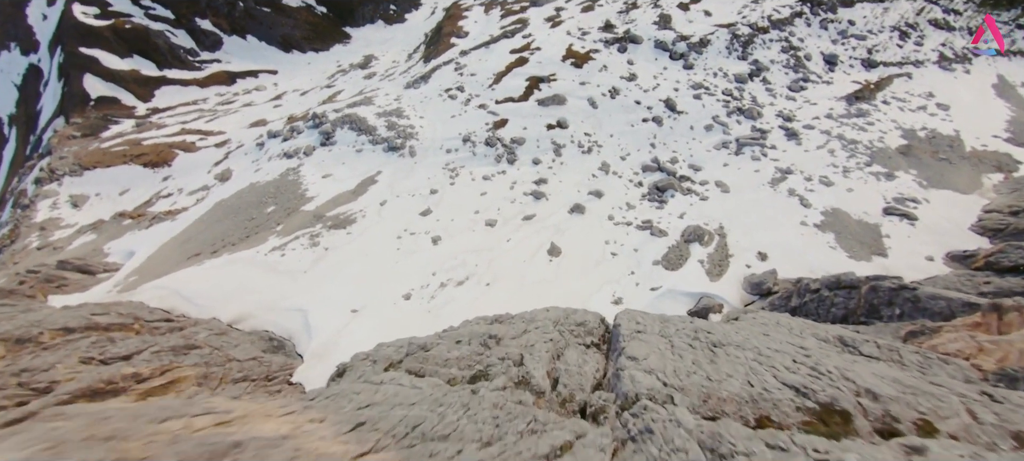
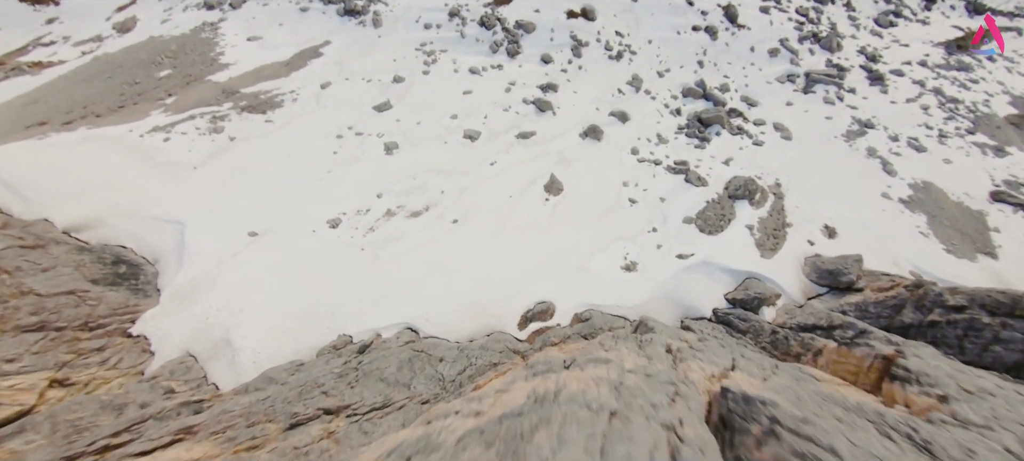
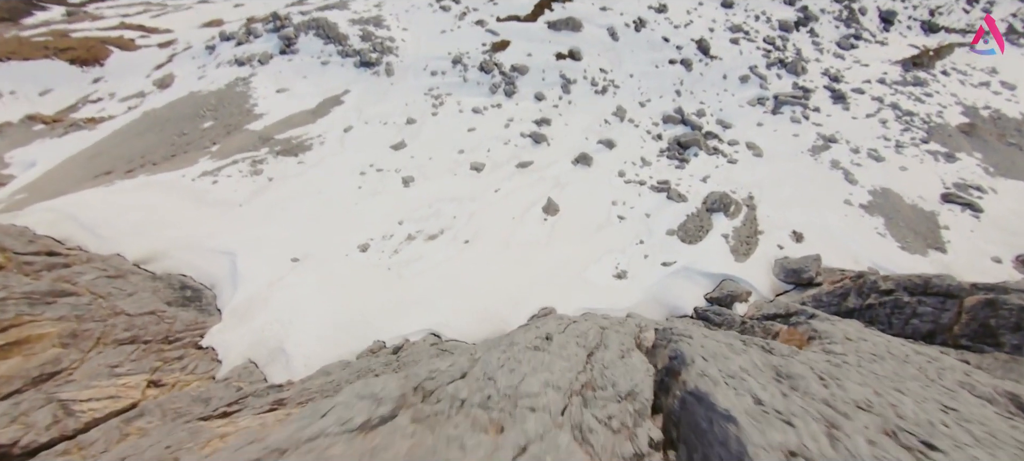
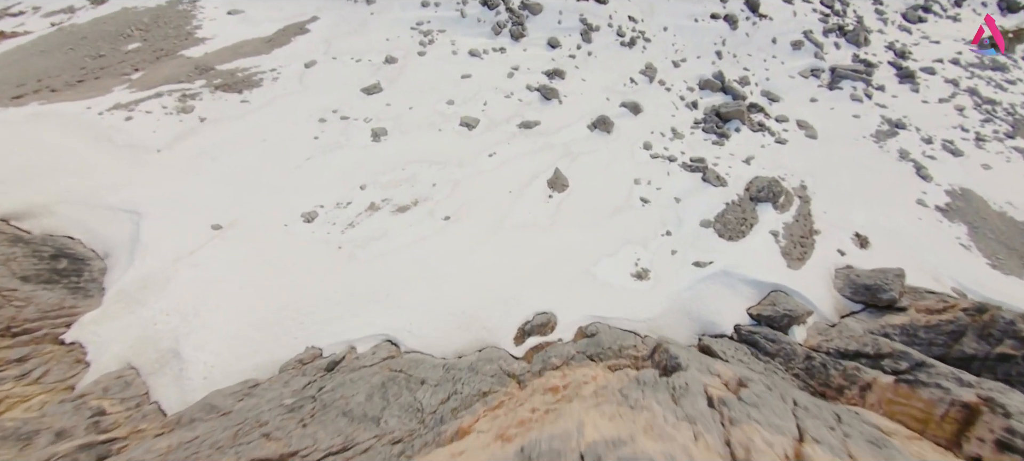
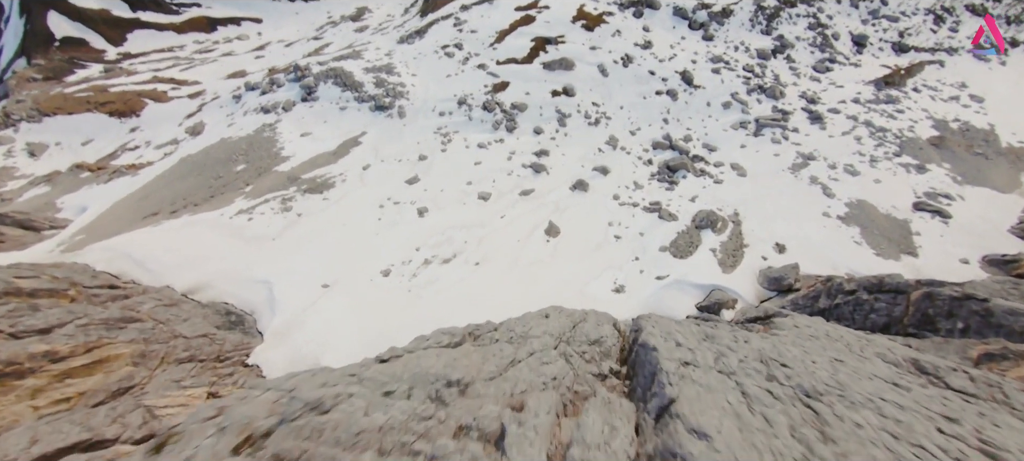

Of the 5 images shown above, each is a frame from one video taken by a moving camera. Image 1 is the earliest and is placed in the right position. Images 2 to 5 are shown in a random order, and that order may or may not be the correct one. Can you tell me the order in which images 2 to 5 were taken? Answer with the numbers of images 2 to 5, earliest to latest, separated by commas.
5, 3, 2, 4
